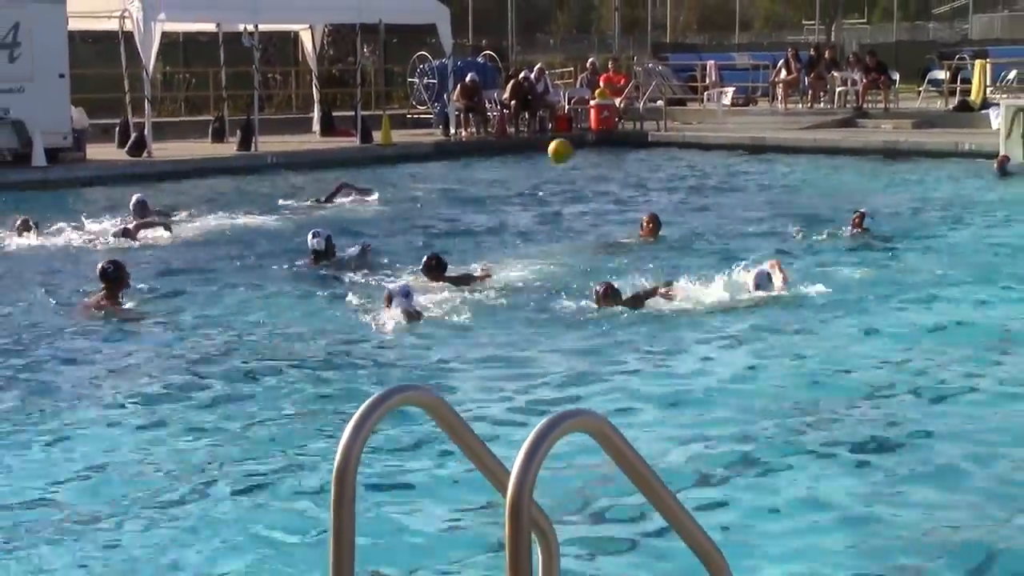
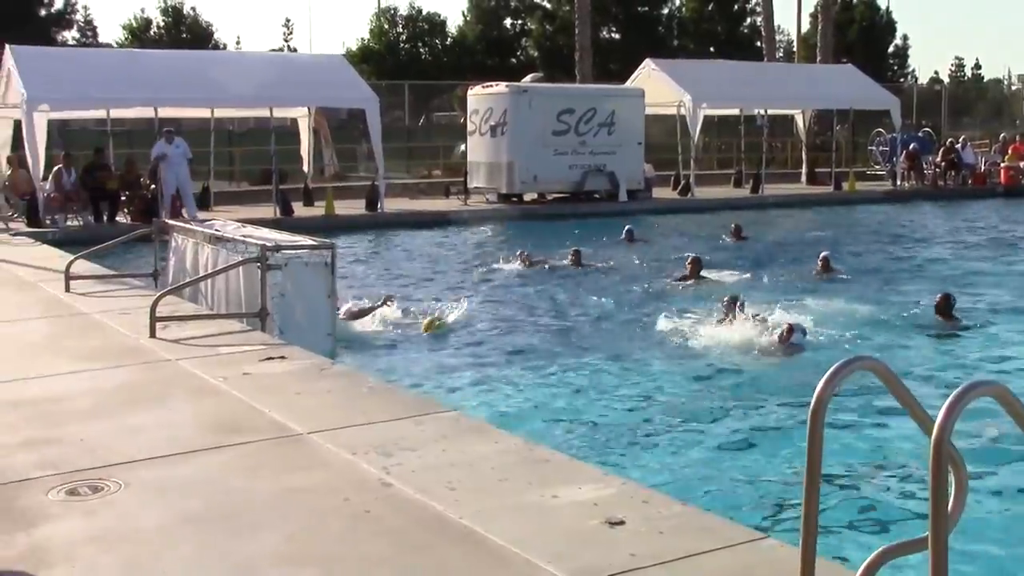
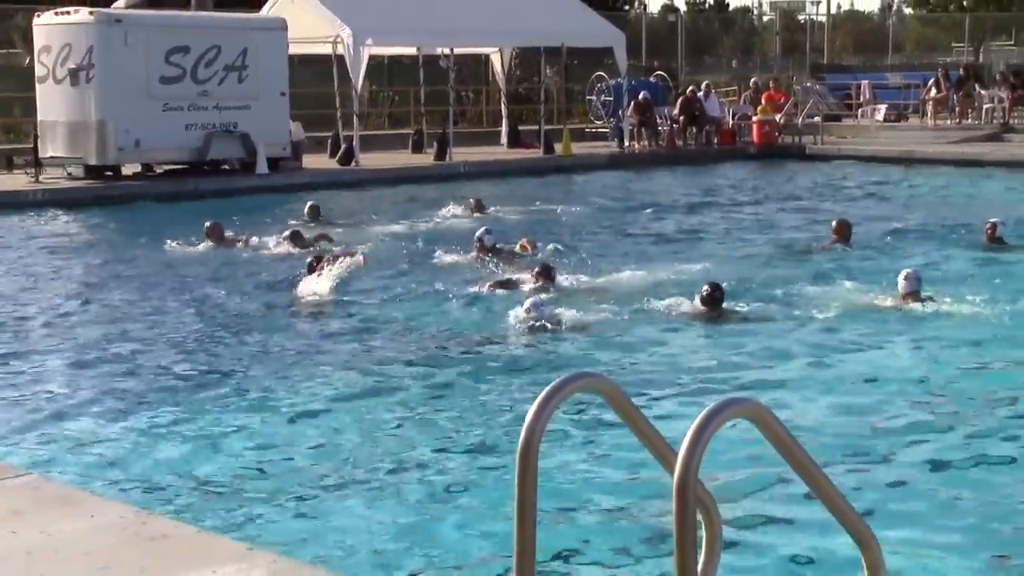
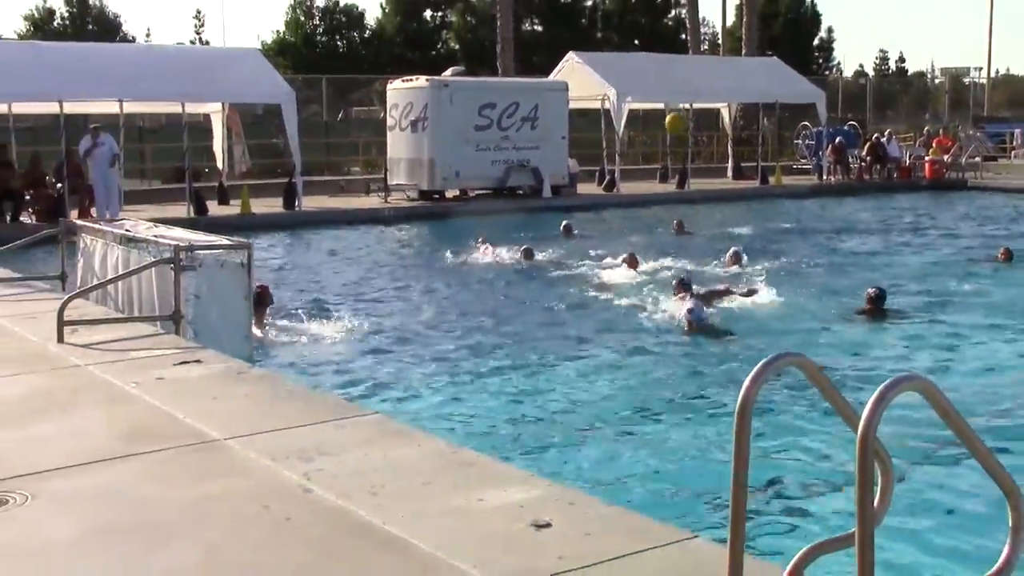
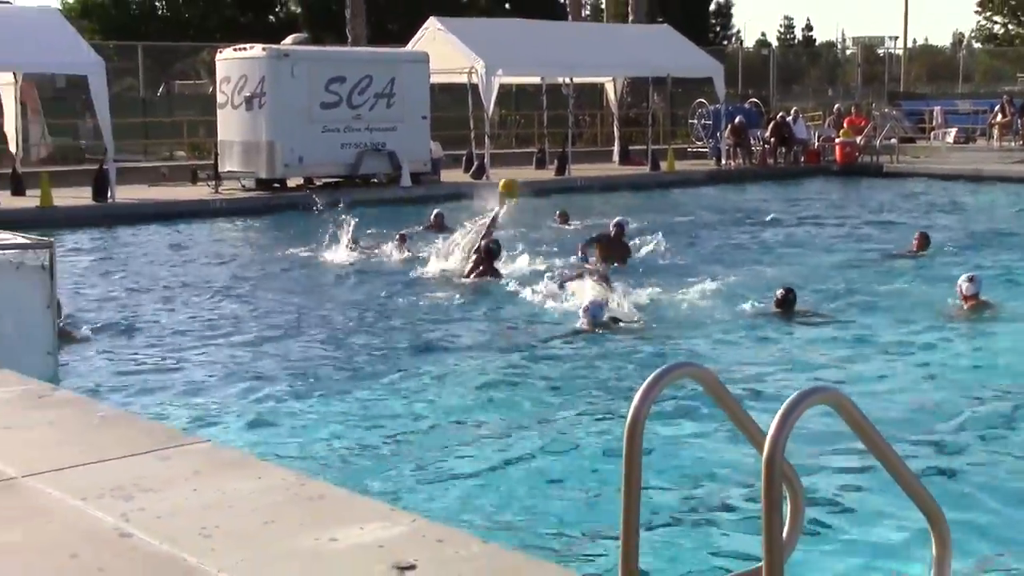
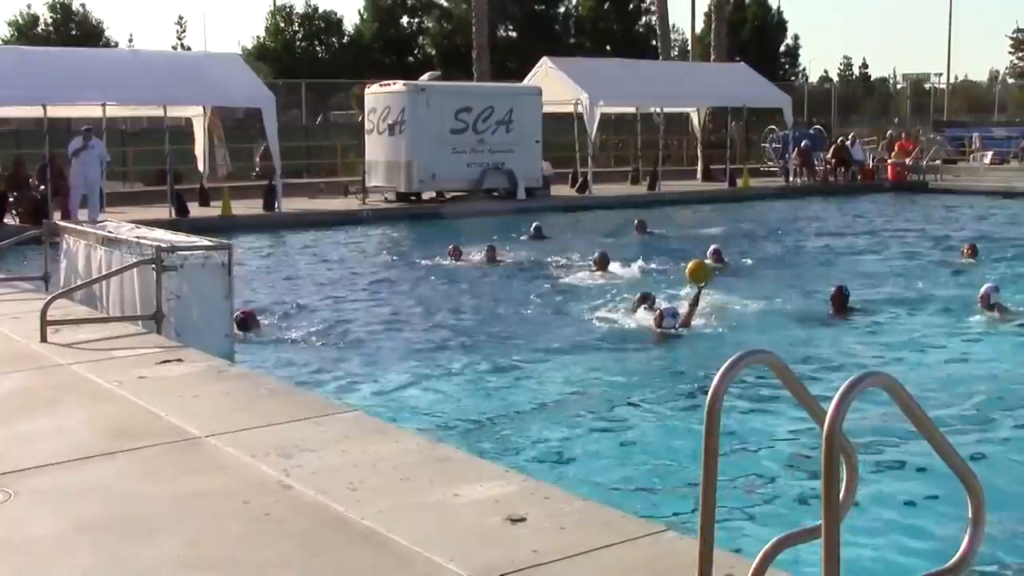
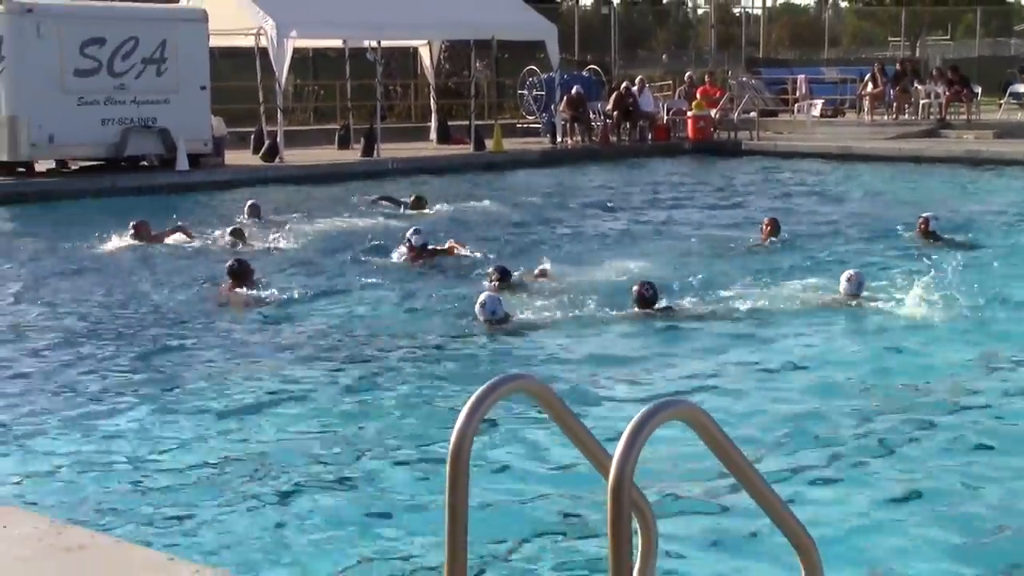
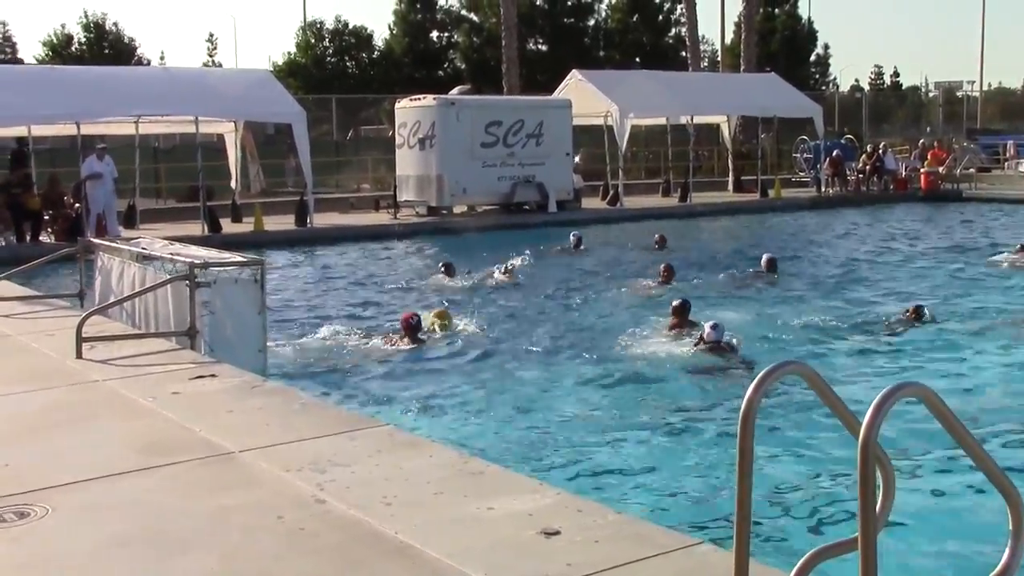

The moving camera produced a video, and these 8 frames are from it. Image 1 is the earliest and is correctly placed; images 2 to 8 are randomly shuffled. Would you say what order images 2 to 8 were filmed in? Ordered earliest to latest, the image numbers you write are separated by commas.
7, 3, 5, 4, 6, 2, 8
